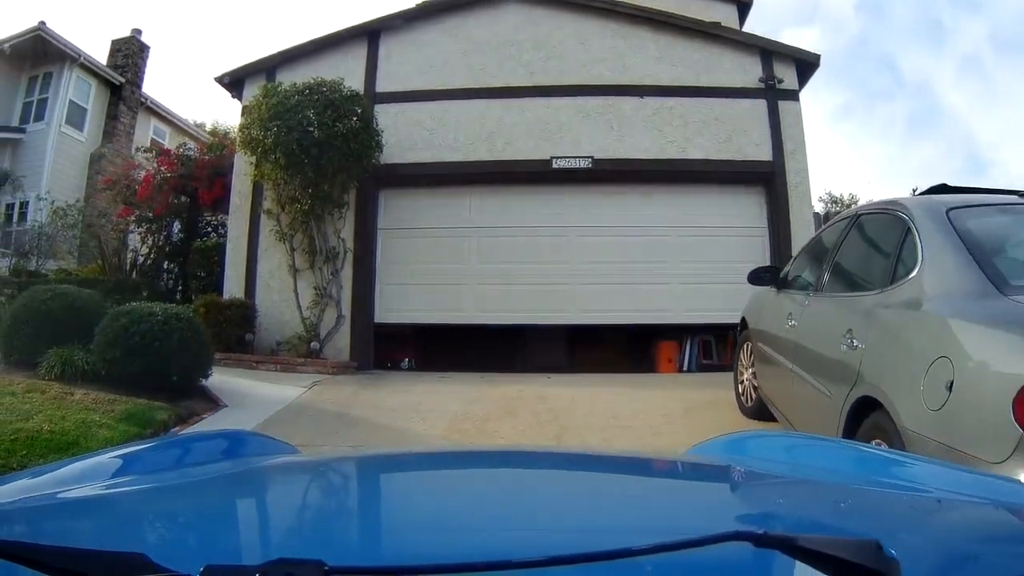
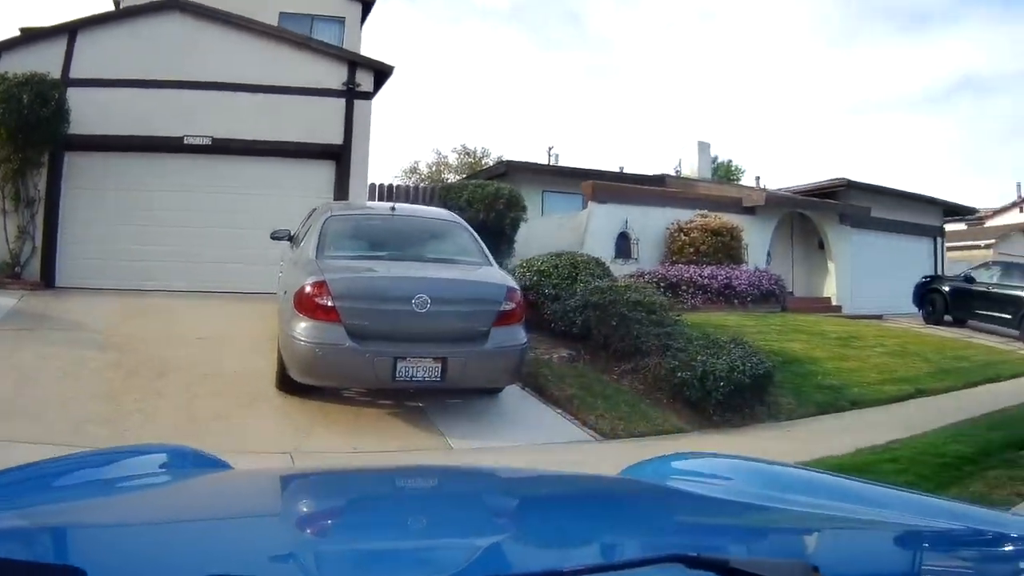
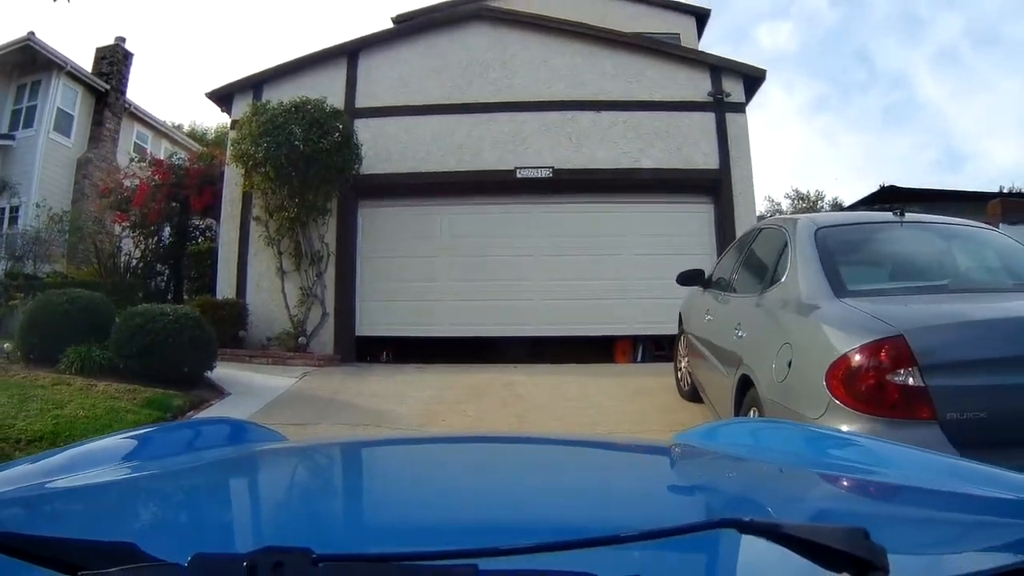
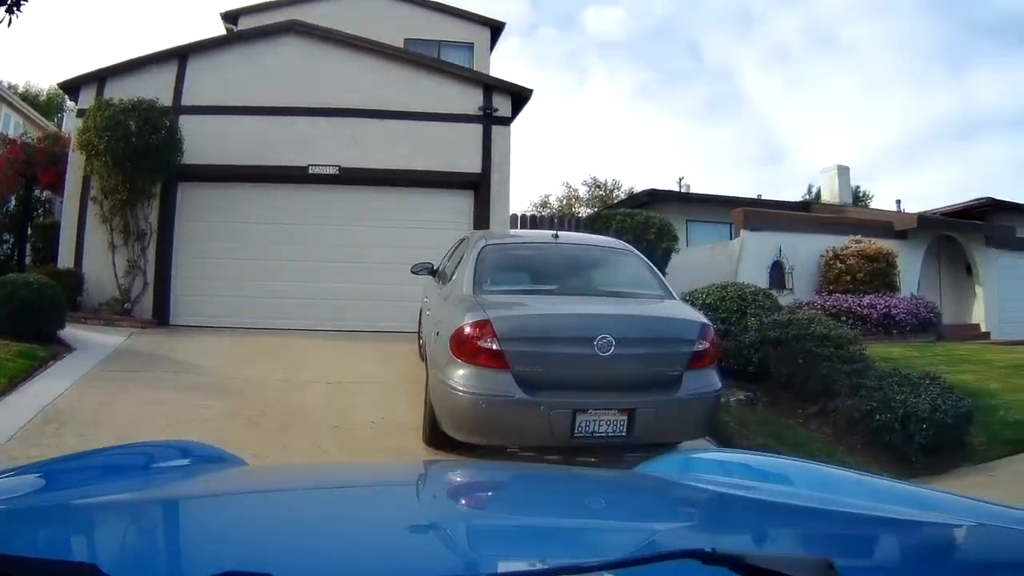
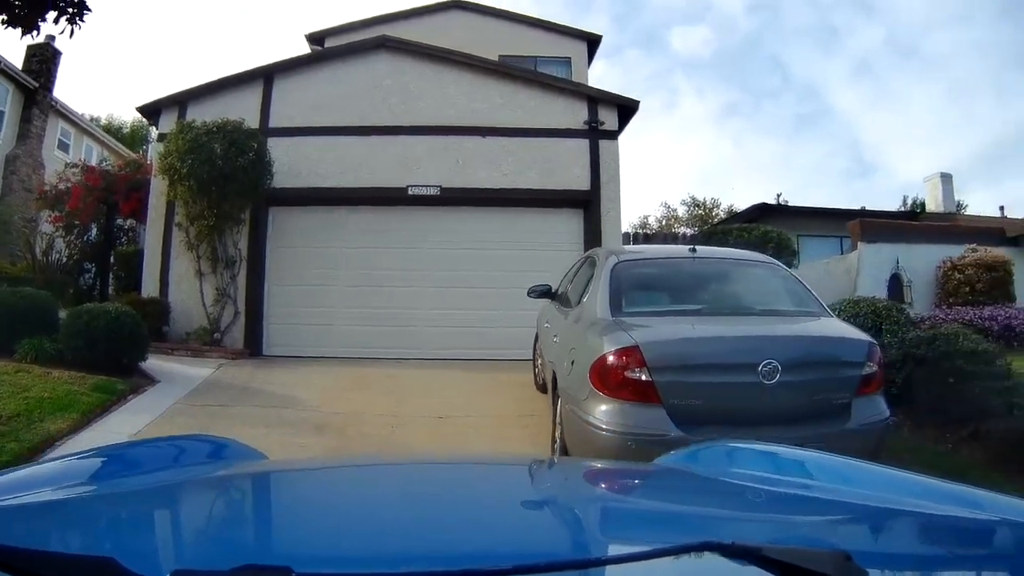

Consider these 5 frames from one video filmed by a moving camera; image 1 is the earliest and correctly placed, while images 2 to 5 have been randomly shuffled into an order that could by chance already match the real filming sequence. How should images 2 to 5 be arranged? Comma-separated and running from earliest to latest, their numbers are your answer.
3, 5, 4, 2
